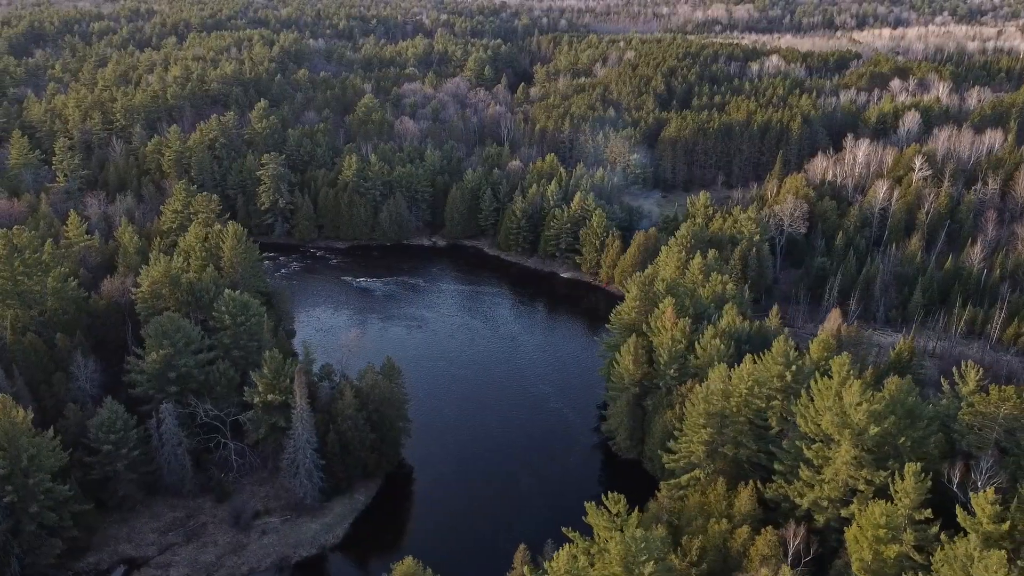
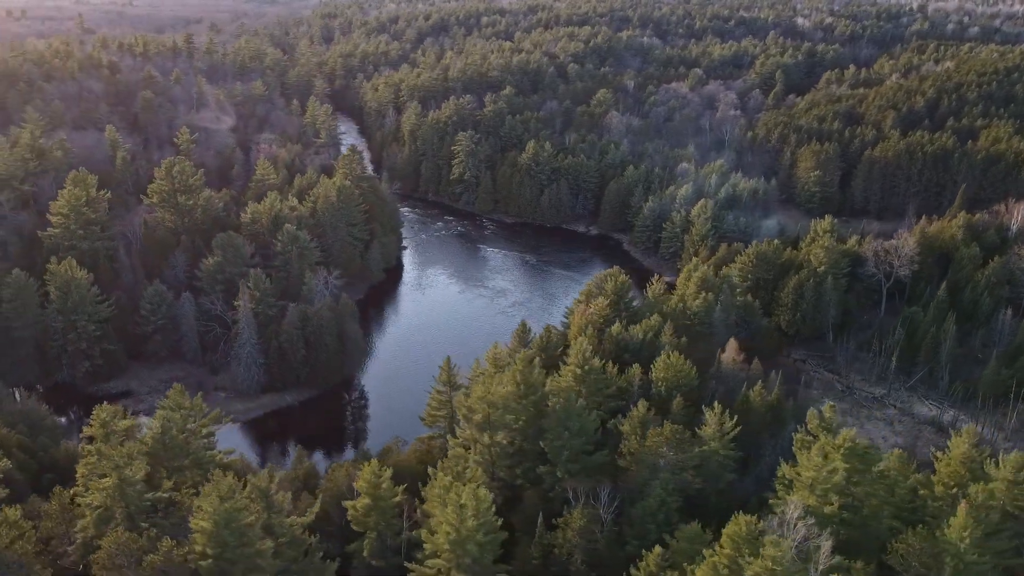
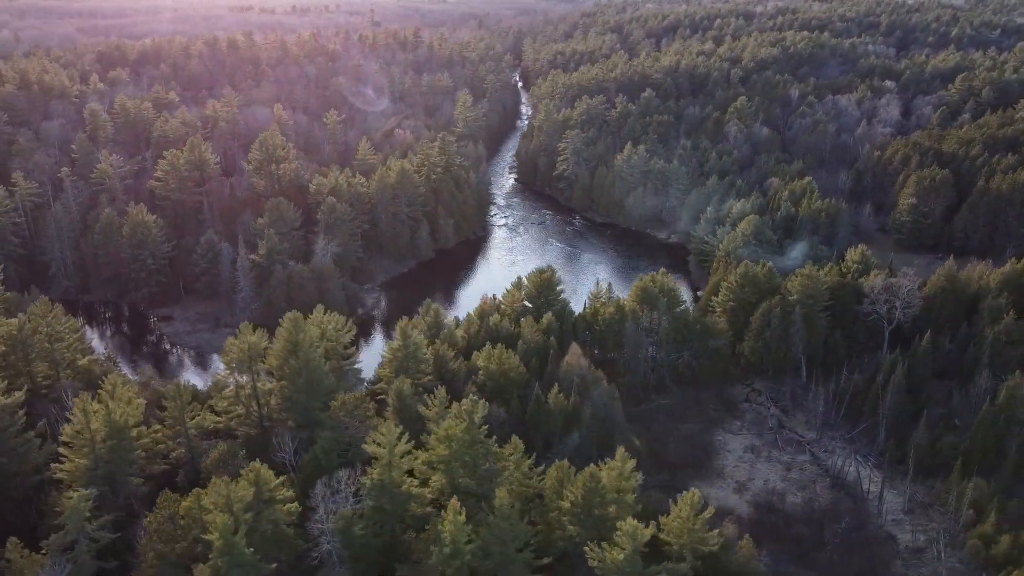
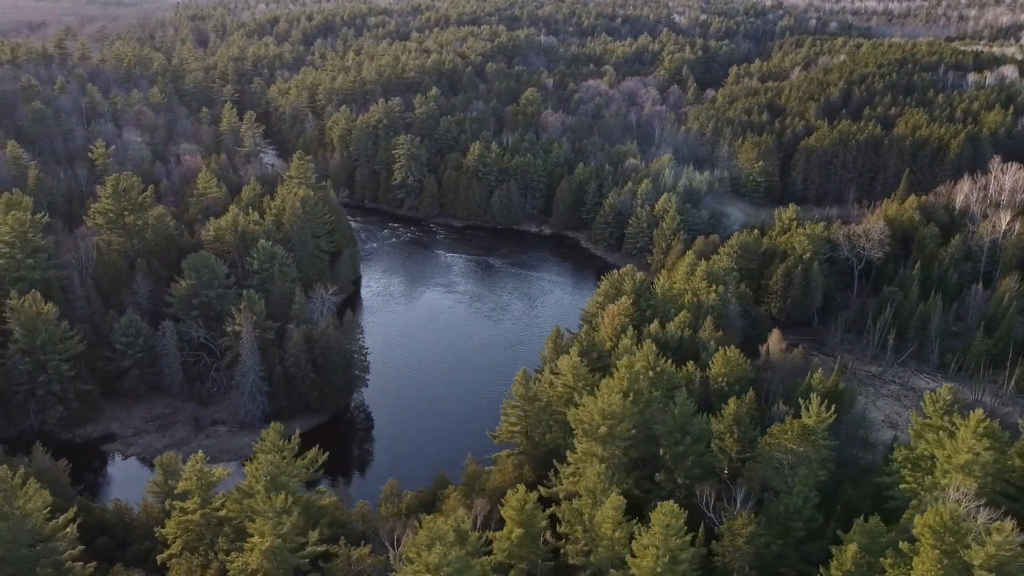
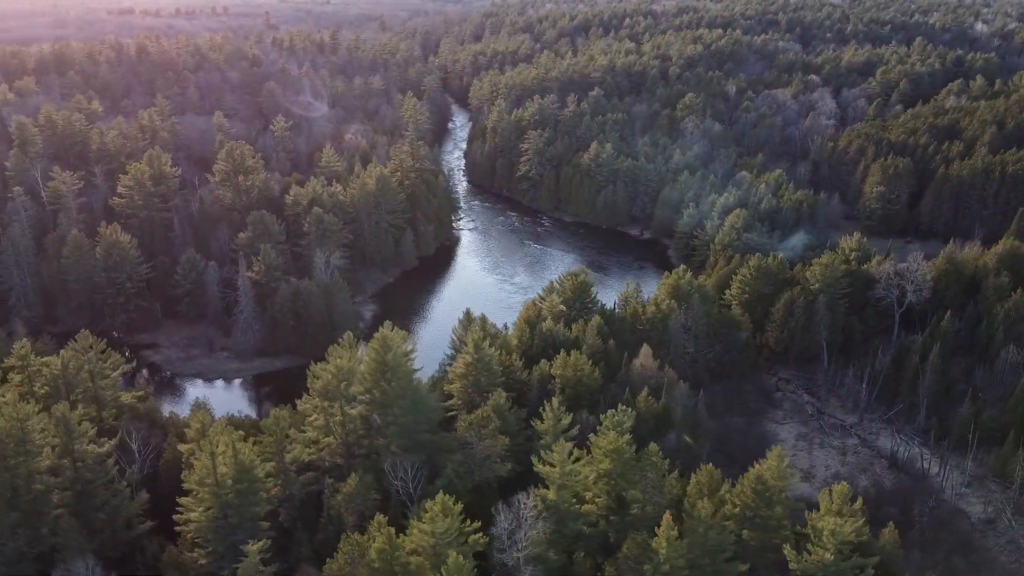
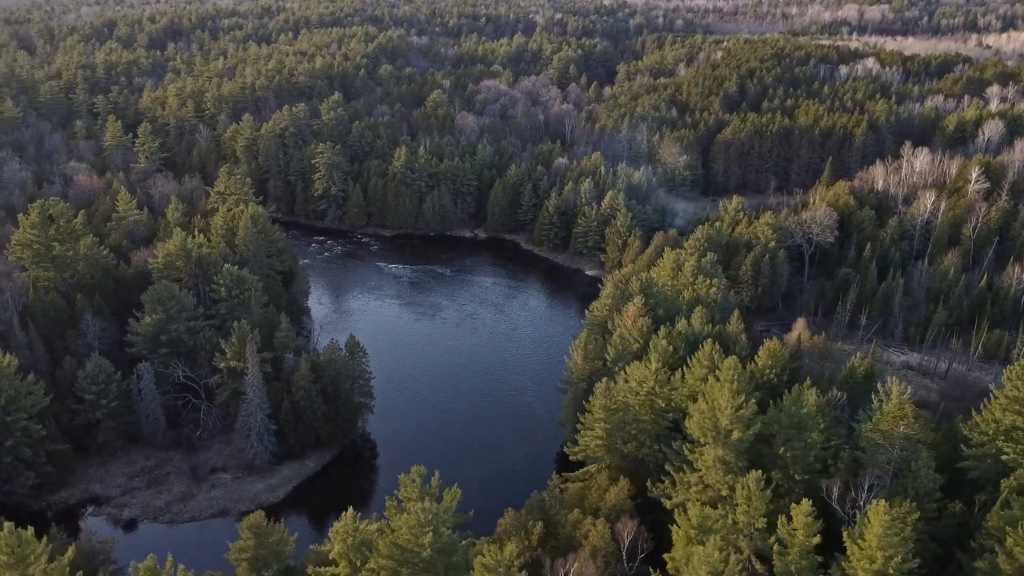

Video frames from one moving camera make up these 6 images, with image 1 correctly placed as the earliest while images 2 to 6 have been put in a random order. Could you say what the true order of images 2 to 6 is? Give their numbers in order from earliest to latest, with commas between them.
6, 4, 2, 5, 3
